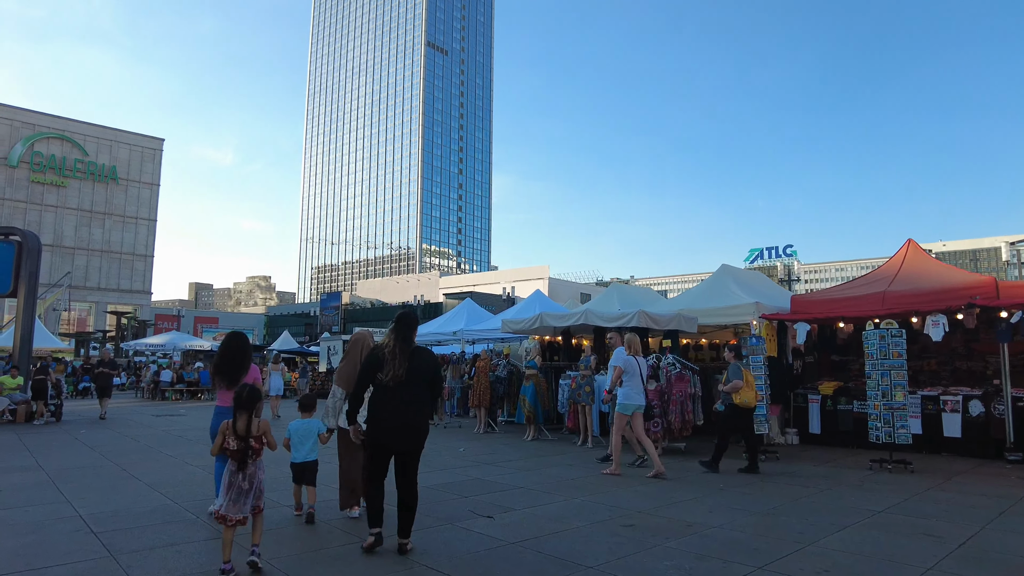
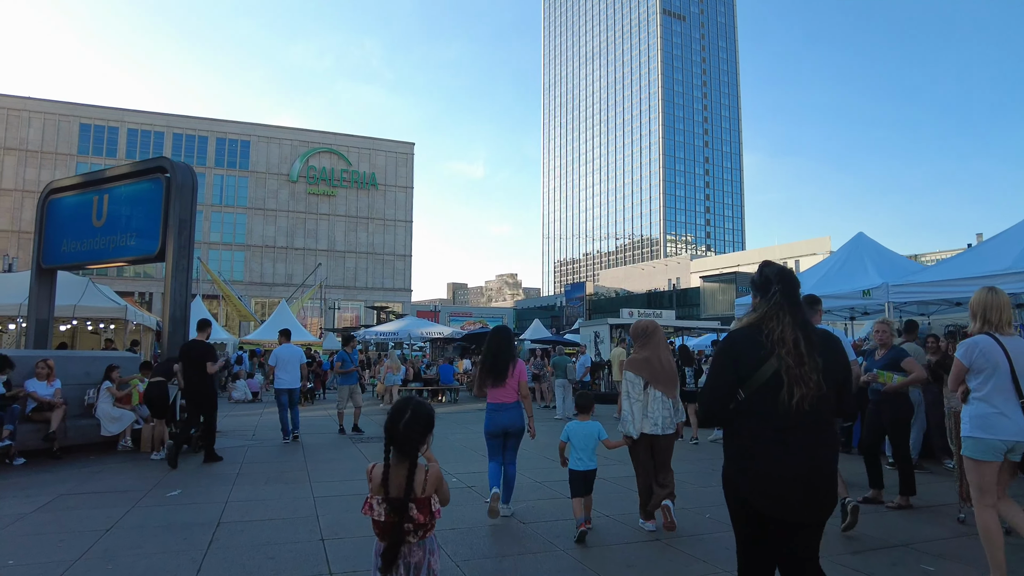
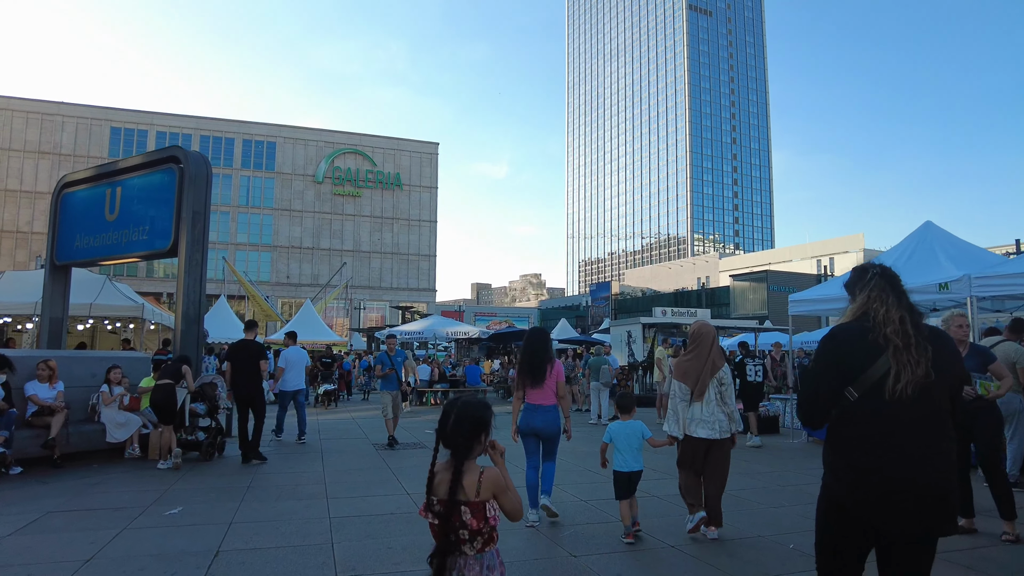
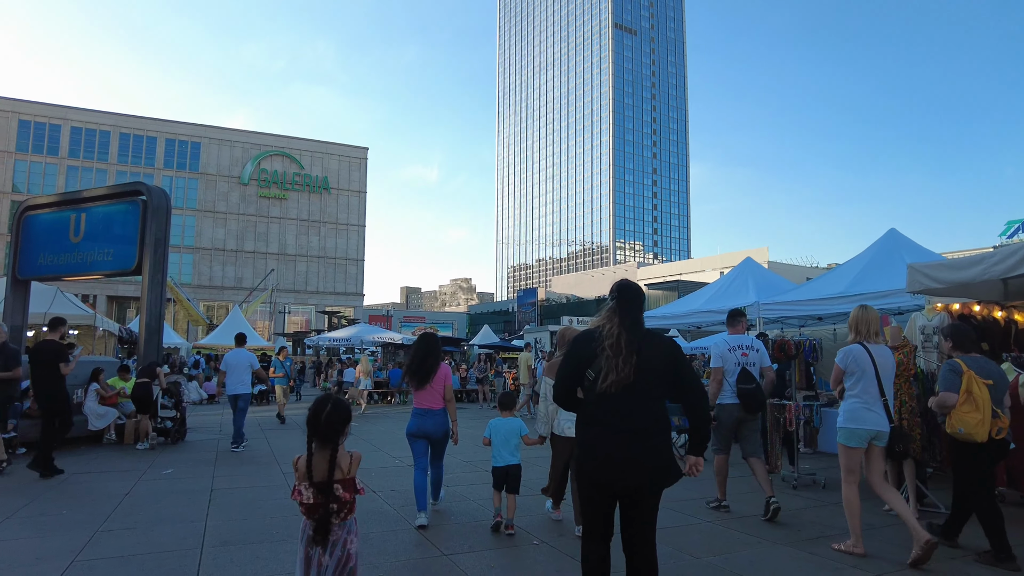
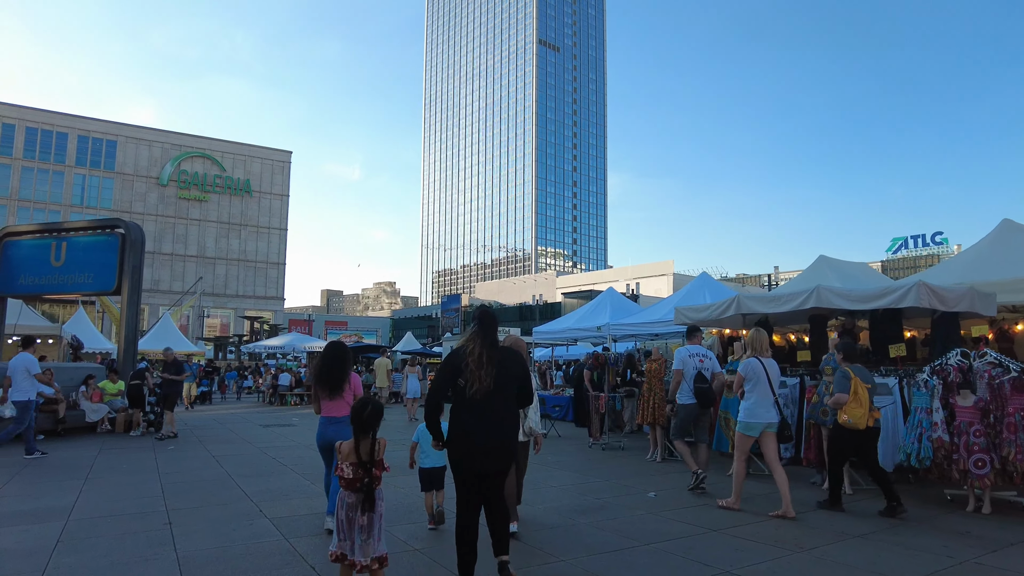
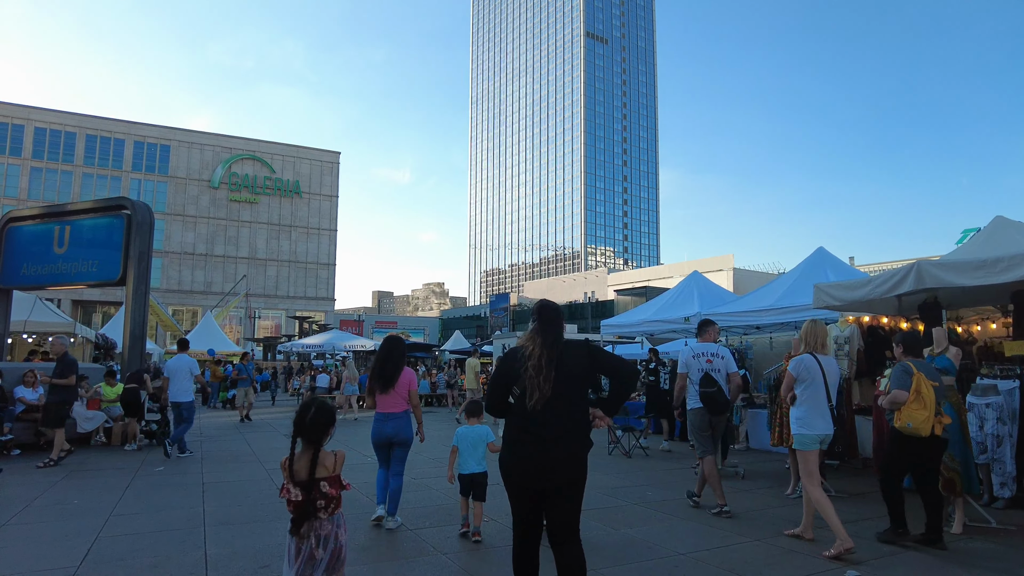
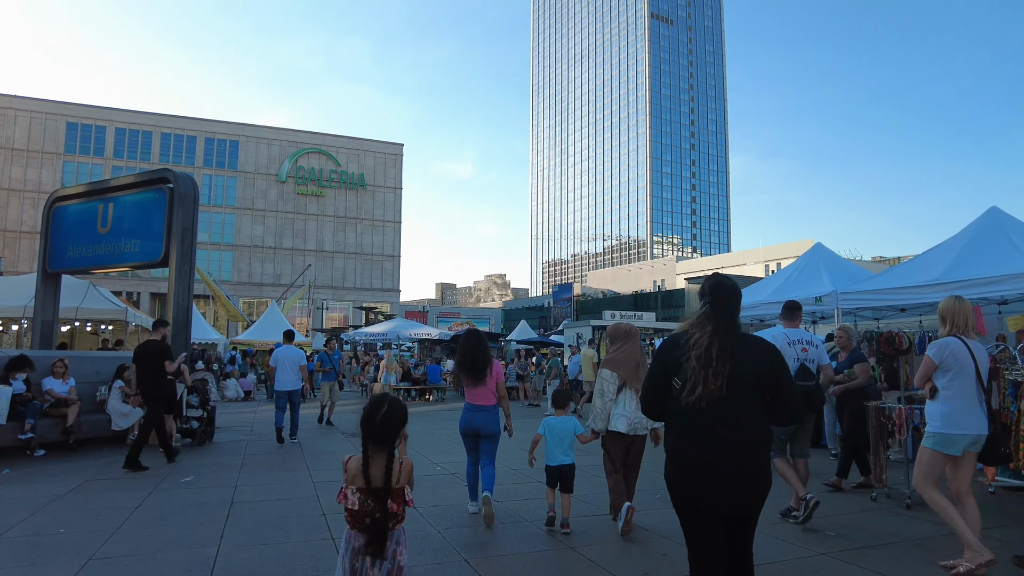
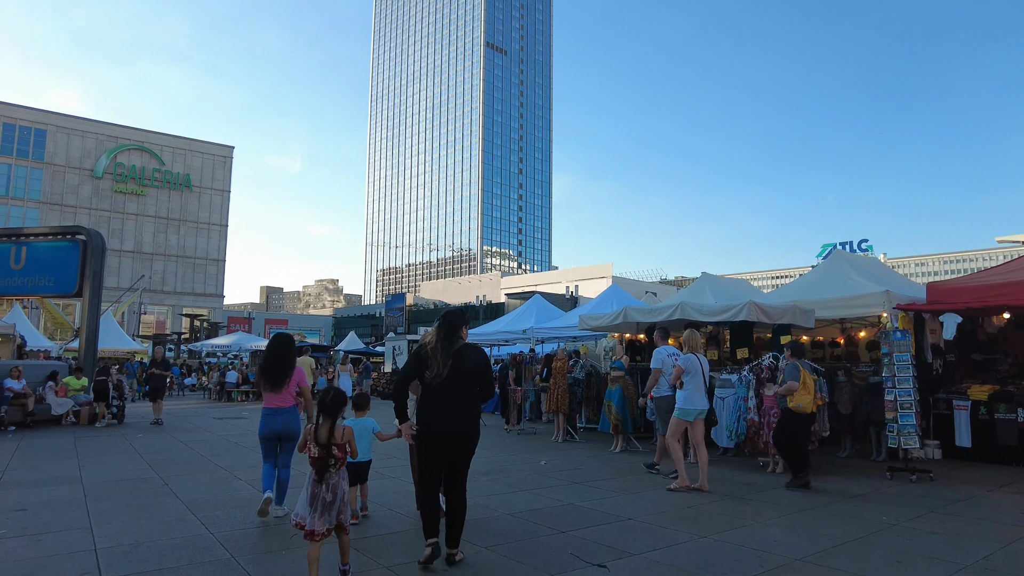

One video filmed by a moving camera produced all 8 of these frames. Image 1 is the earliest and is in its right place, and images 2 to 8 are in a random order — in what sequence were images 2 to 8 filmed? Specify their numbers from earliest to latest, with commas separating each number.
8, 5, 6, 4, 7, 2, 3
